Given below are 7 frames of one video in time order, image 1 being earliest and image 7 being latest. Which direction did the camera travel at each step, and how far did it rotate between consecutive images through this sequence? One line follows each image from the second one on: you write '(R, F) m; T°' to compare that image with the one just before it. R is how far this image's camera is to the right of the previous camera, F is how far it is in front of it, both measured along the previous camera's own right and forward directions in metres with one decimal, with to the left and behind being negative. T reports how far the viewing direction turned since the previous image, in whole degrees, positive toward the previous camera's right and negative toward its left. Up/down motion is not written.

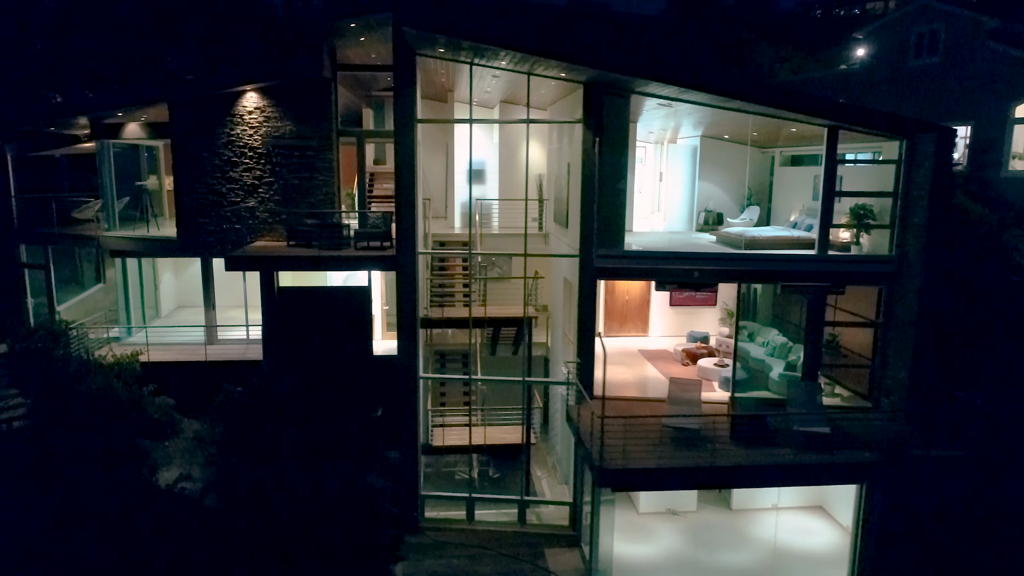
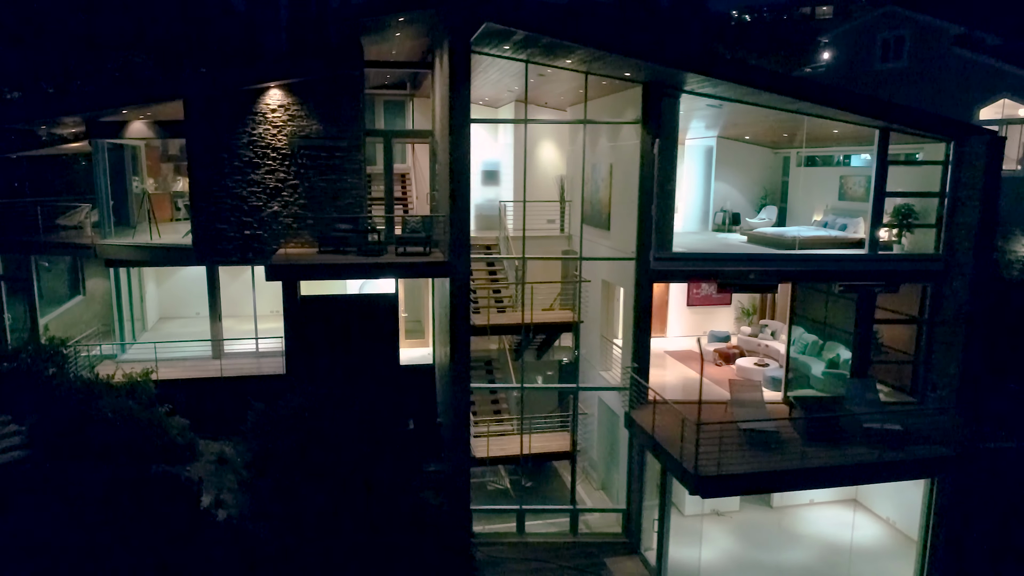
(-2.0, +0.4) m; +6°
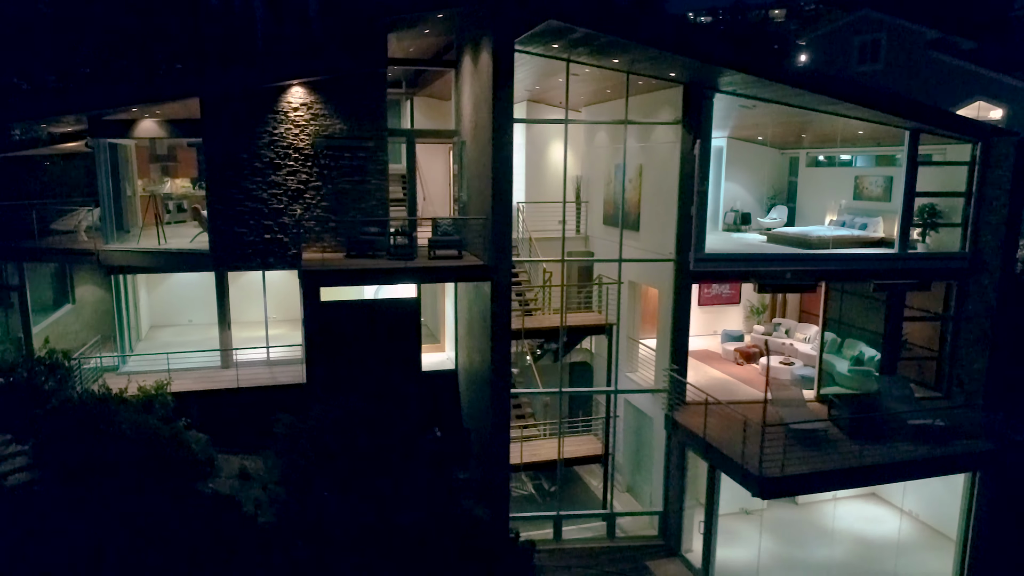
(-1.4, +0.3) m; +4°
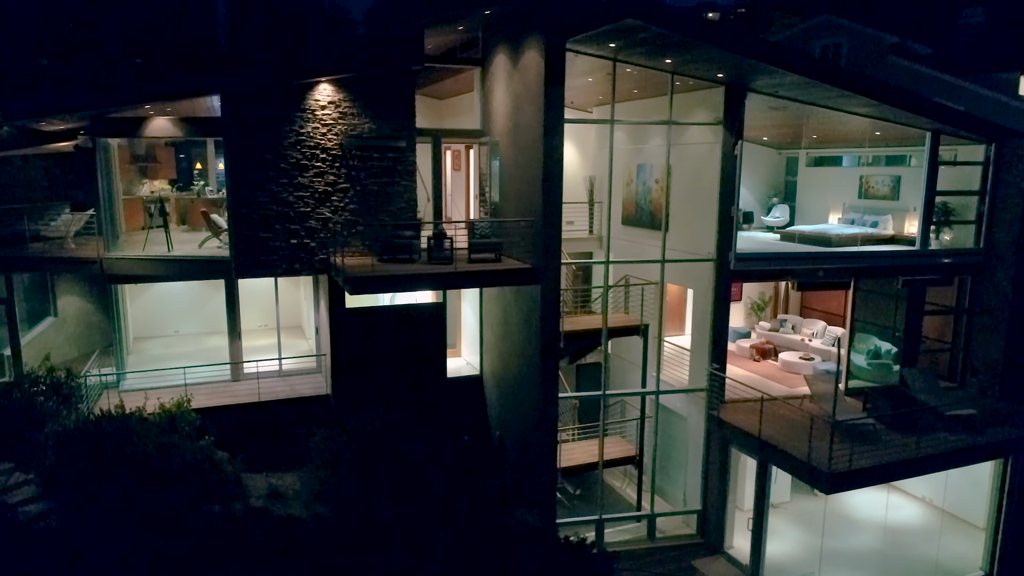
(-1.8, +0.3) m; +6°
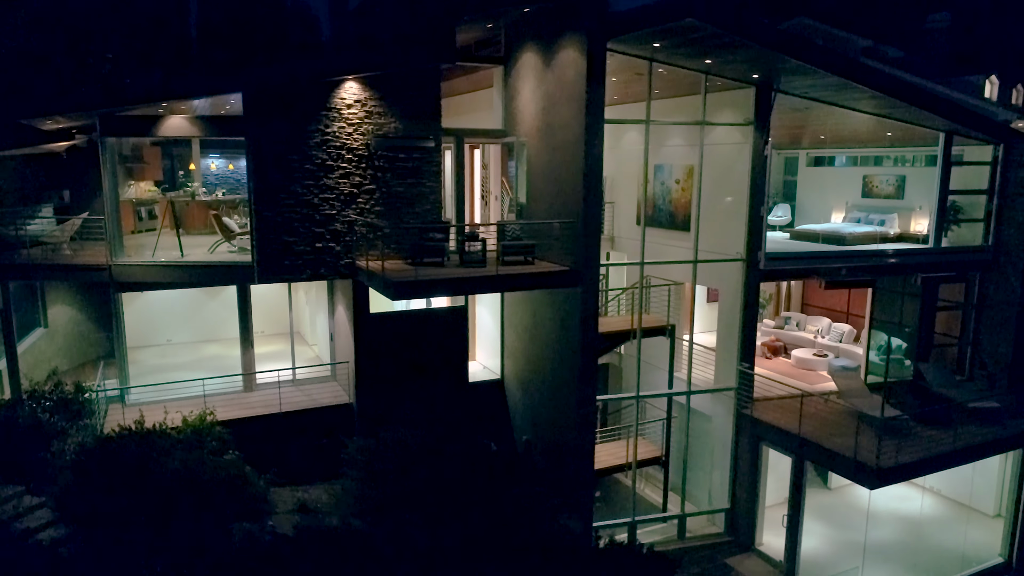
(-1.3, +0.2) m; +4°
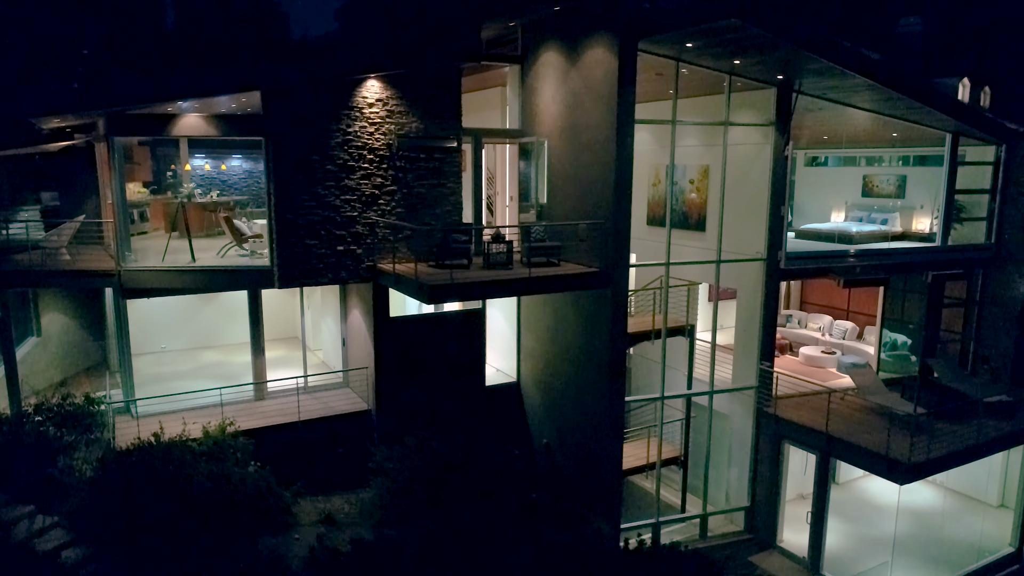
(-1.0, +0.2) m; +3°
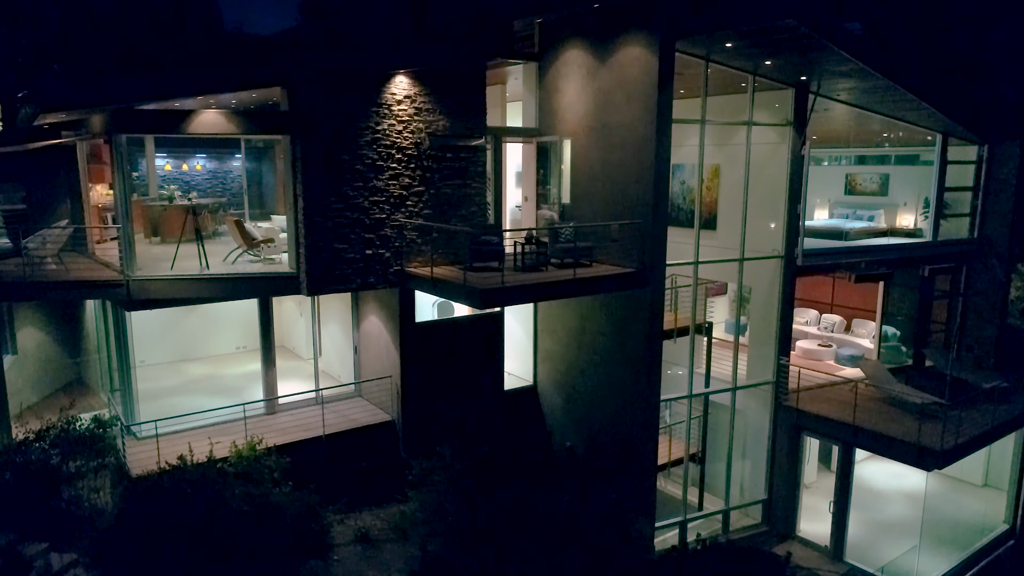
(-1.6, +0.3) m; +6°
